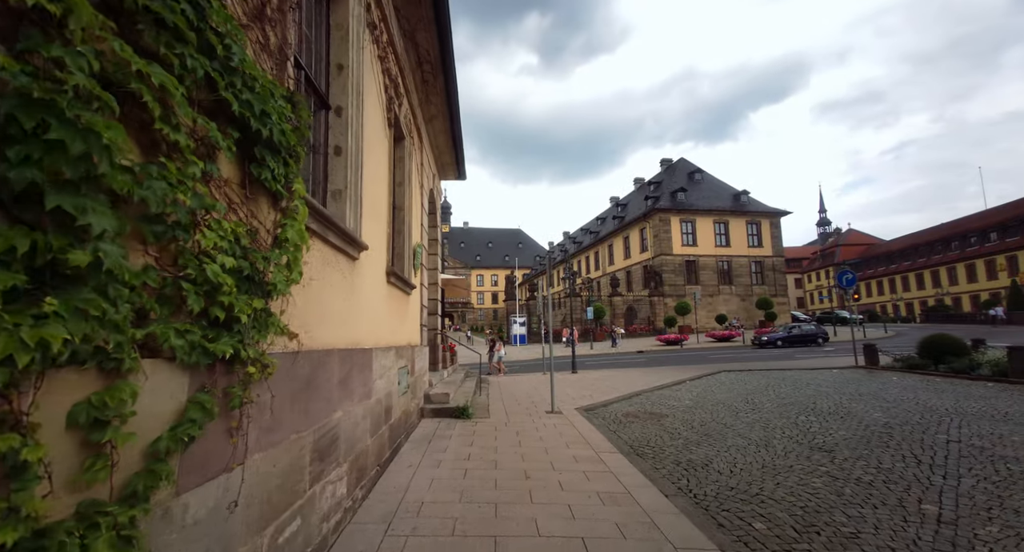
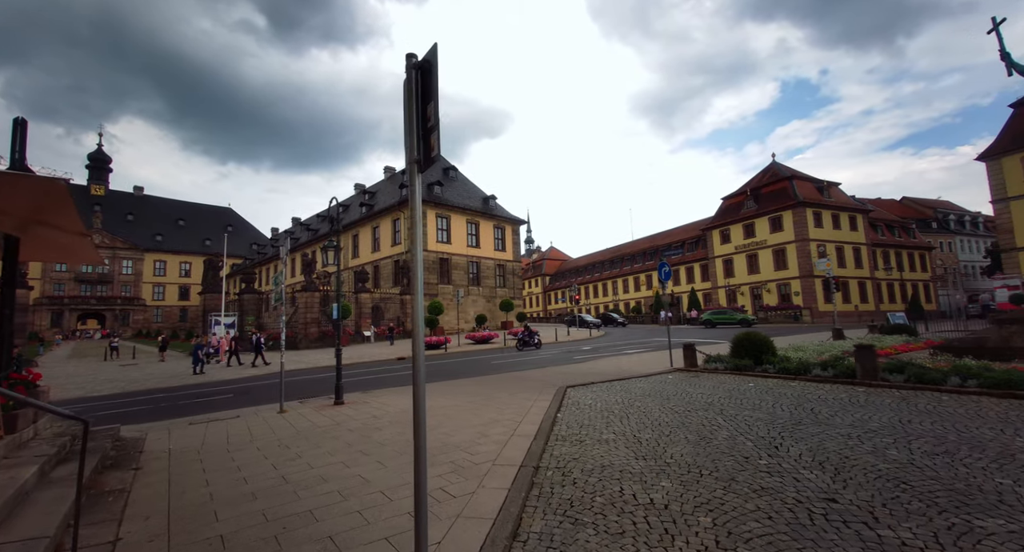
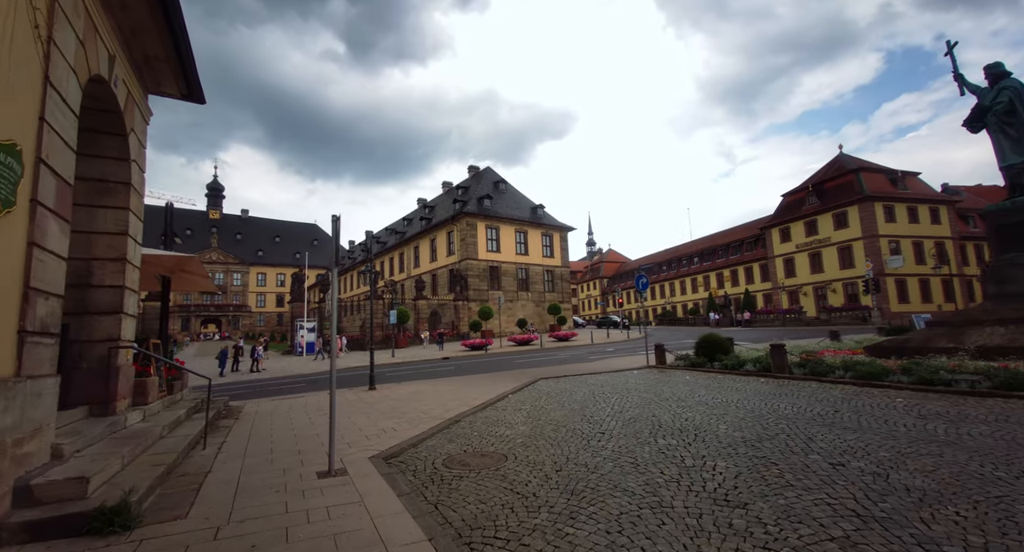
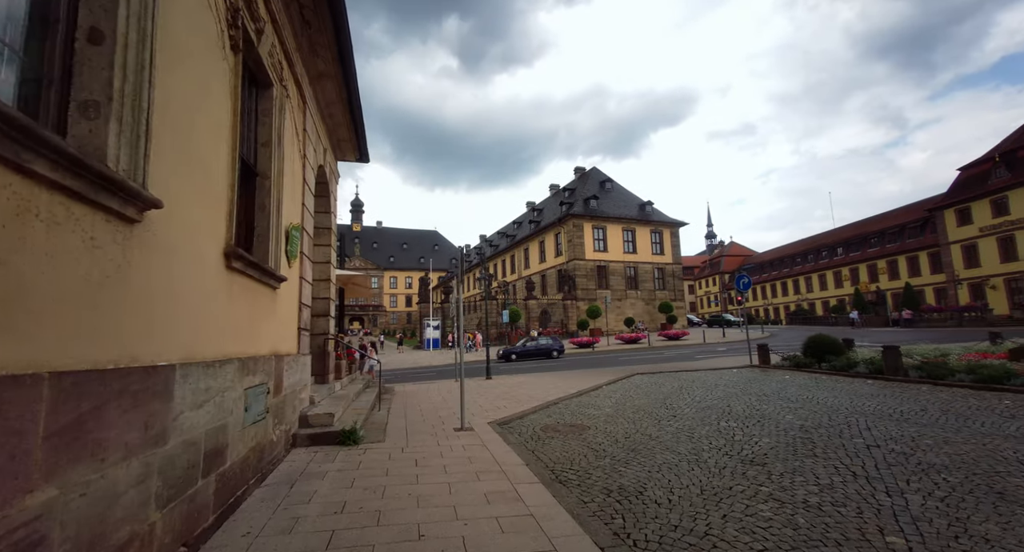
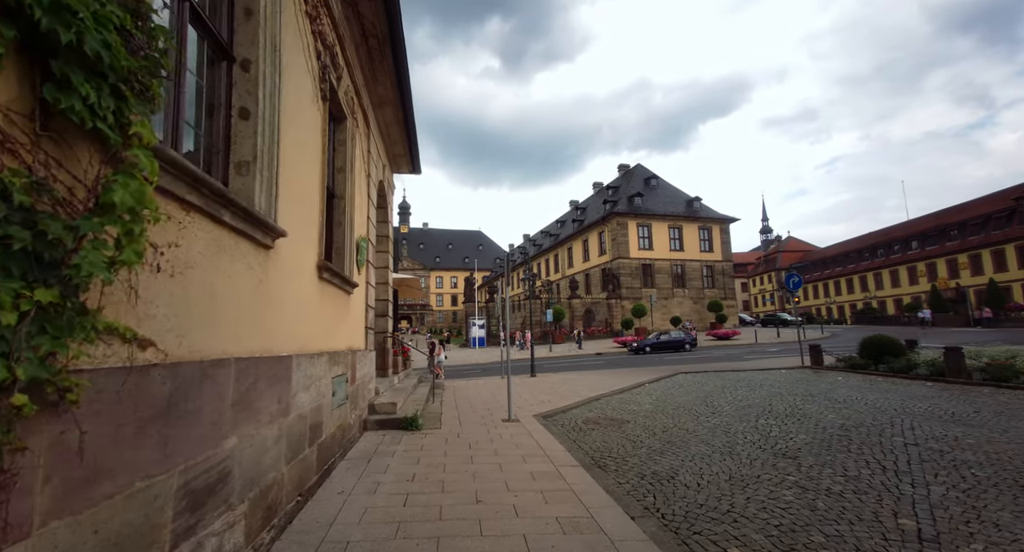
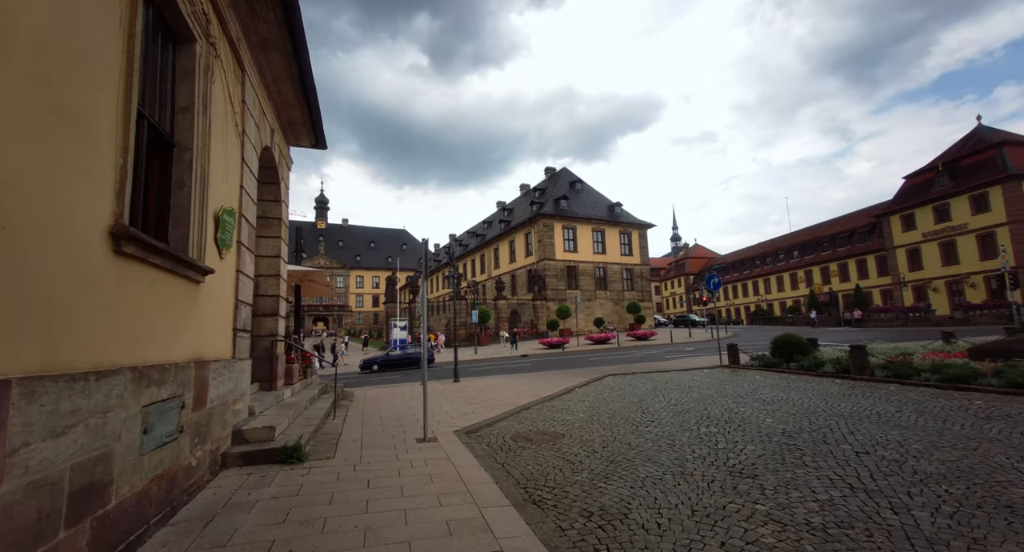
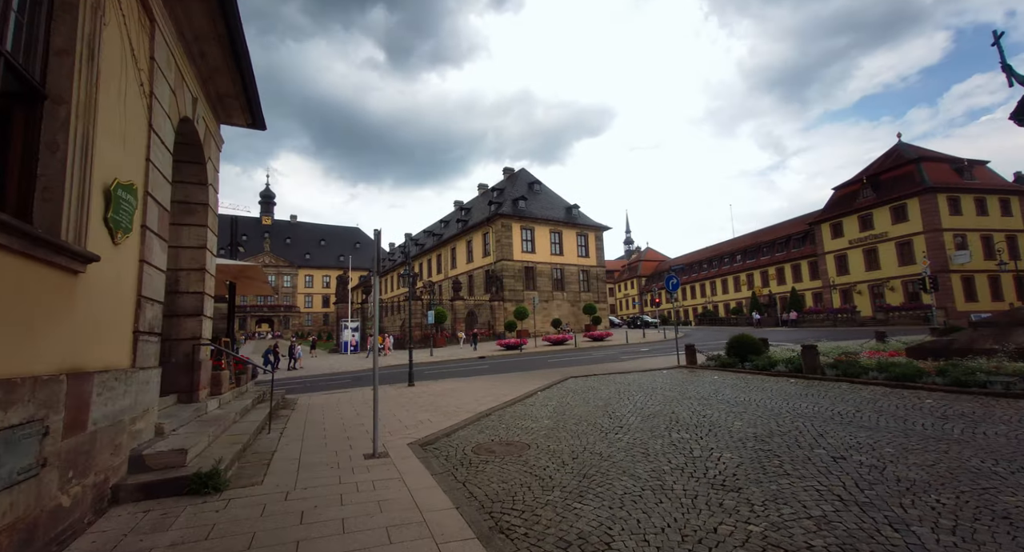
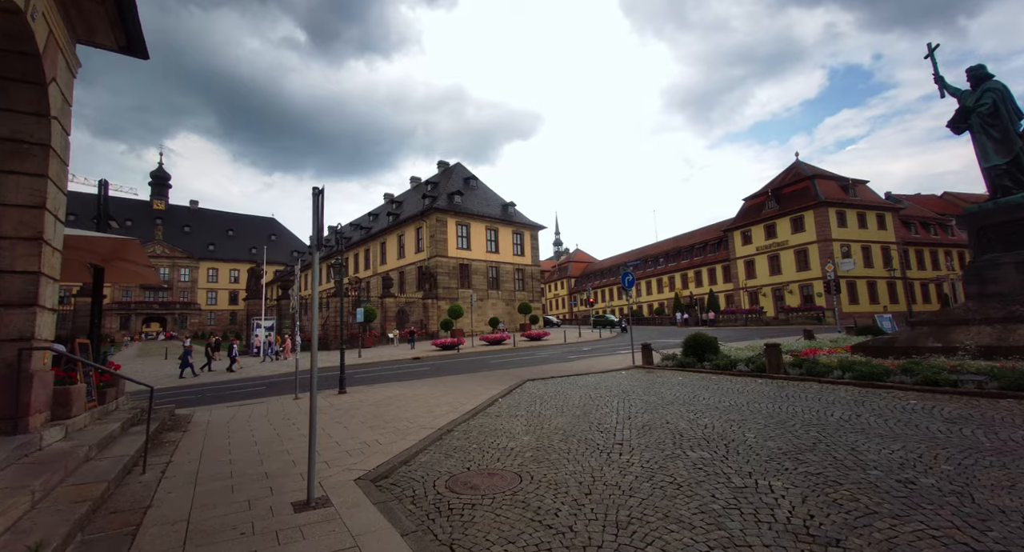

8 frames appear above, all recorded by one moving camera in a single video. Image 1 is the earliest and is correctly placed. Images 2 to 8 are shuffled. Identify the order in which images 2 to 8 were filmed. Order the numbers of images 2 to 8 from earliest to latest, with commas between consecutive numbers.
5, 4, 6, 7, 3, 8, 2
